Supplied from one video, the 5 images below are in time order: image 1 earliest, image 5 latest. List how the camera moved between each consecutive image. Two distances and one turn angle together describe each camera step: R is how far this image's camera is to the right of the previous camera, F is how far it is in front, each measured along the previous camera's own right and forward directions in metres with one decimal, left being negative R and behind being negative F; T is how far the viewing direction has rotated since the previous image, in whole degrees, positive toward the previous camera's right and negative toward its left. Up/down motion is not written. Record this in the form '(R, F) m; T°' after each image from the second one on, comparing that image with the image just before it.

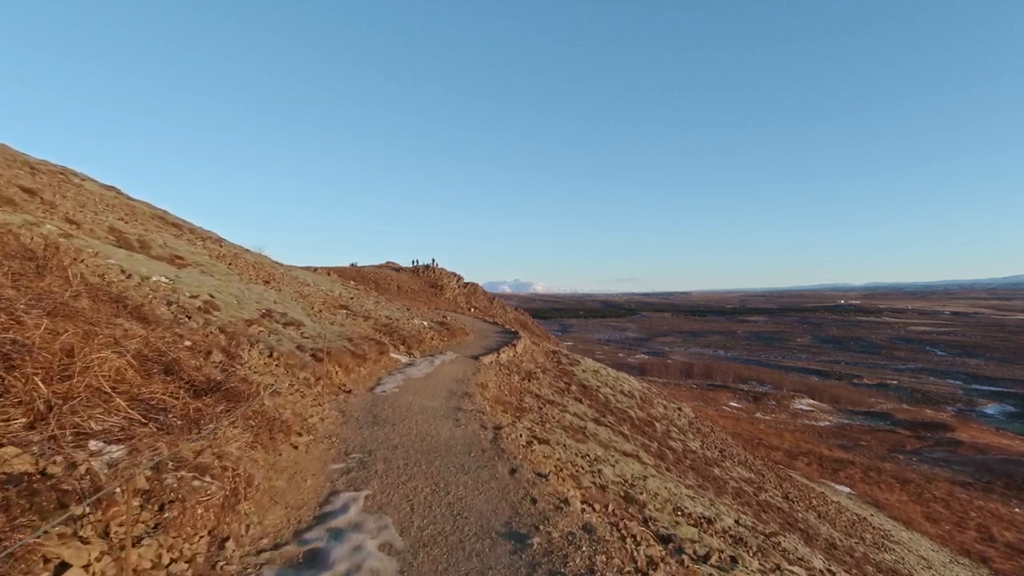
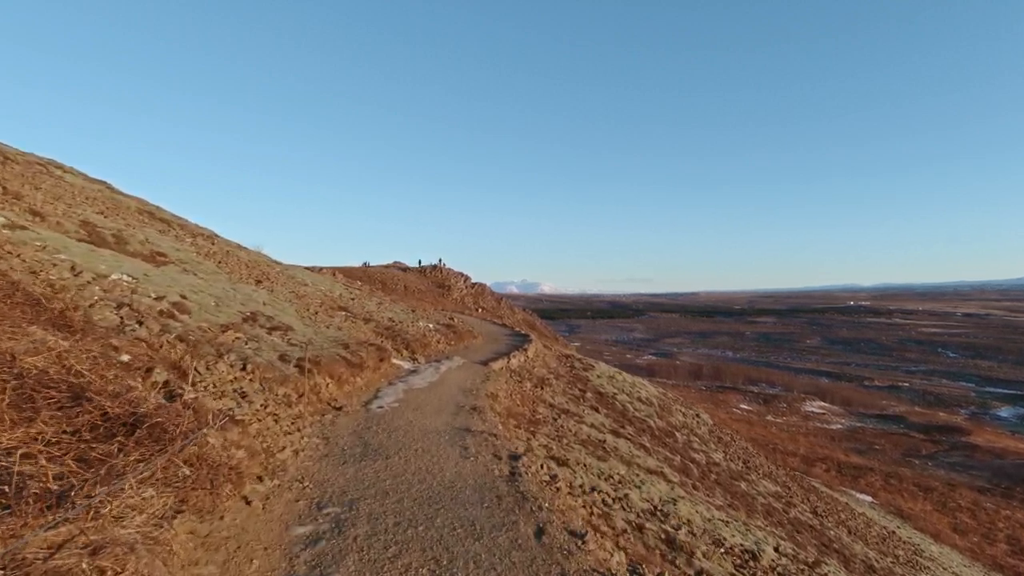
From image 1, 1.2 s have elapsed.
(-0.2, +2.1) m; -1°
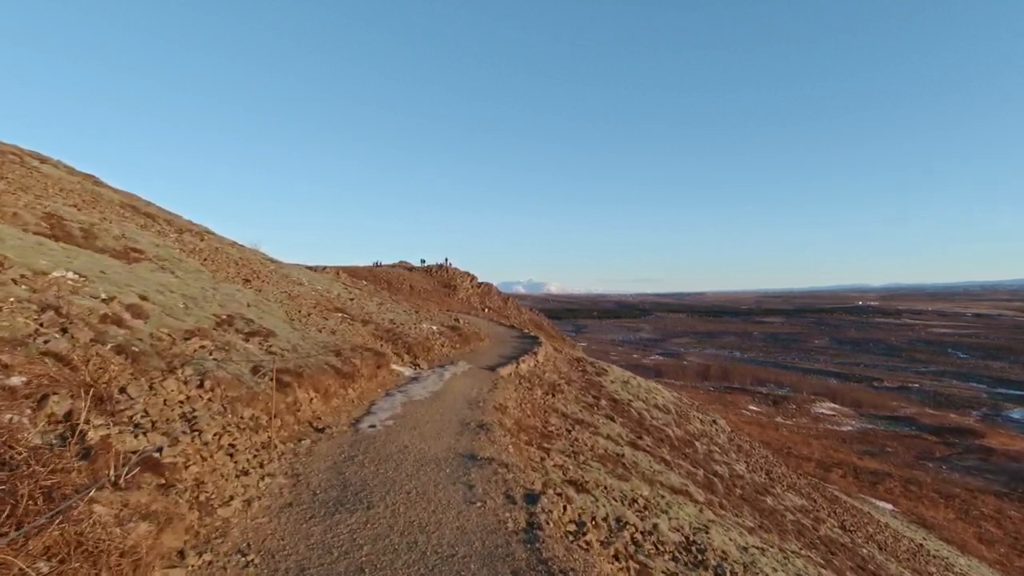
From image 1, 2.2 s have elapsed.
(-0.1, +2.0) m; -1°
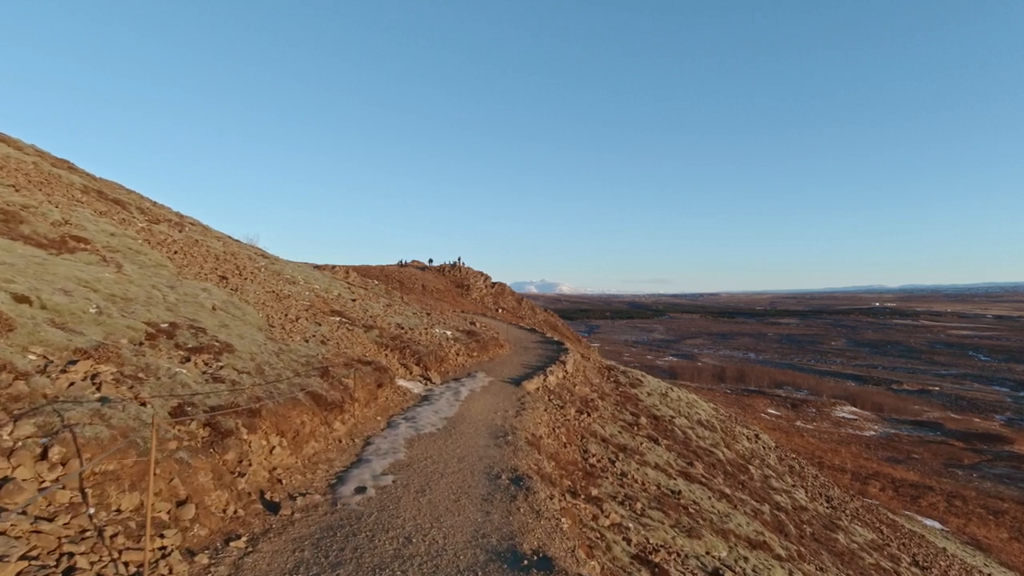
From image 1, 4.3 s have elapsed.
(-0.6, +4.0) m; -1°
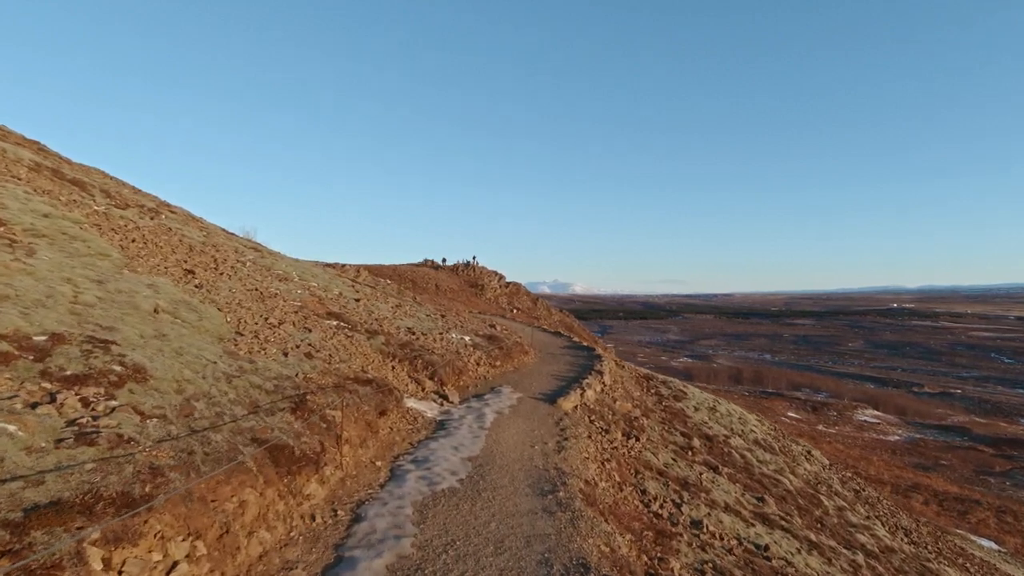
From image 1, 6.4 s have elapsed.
(-0.7, +3.9) m; -1°
